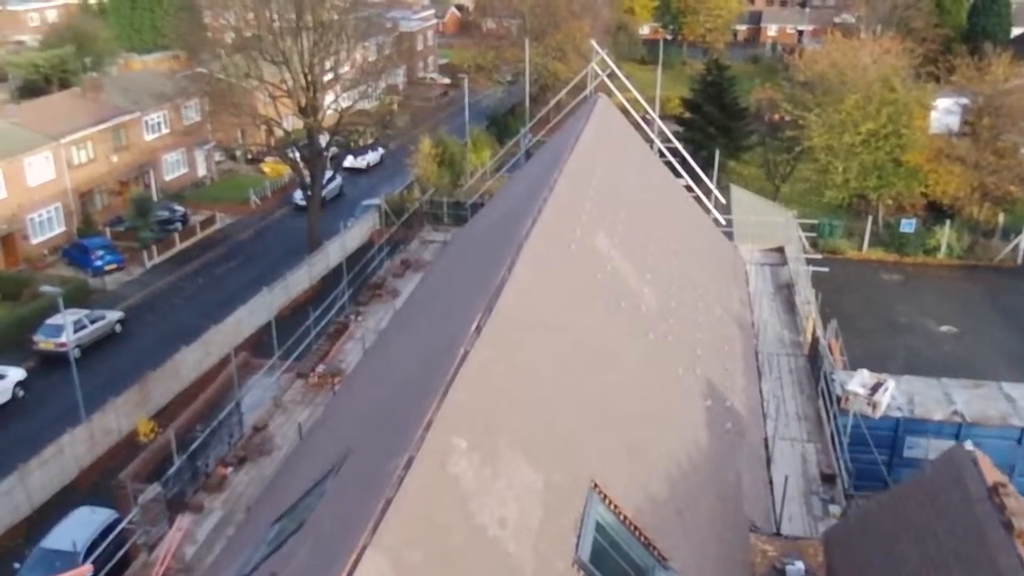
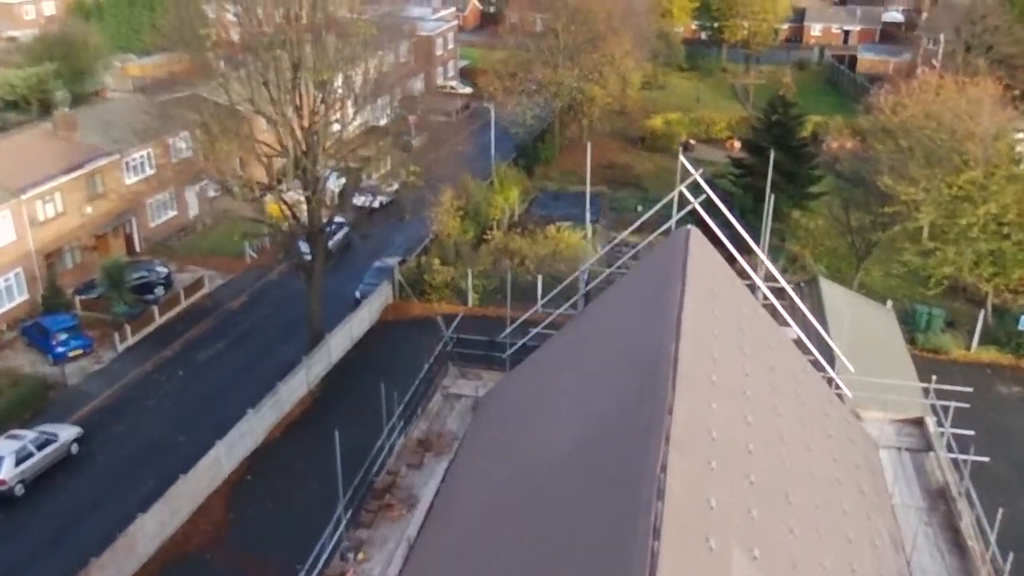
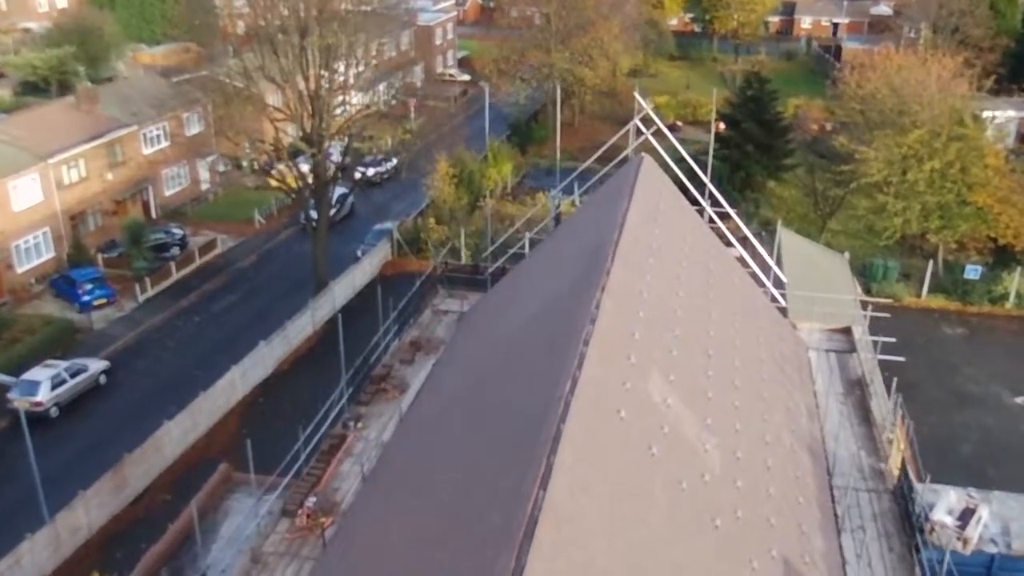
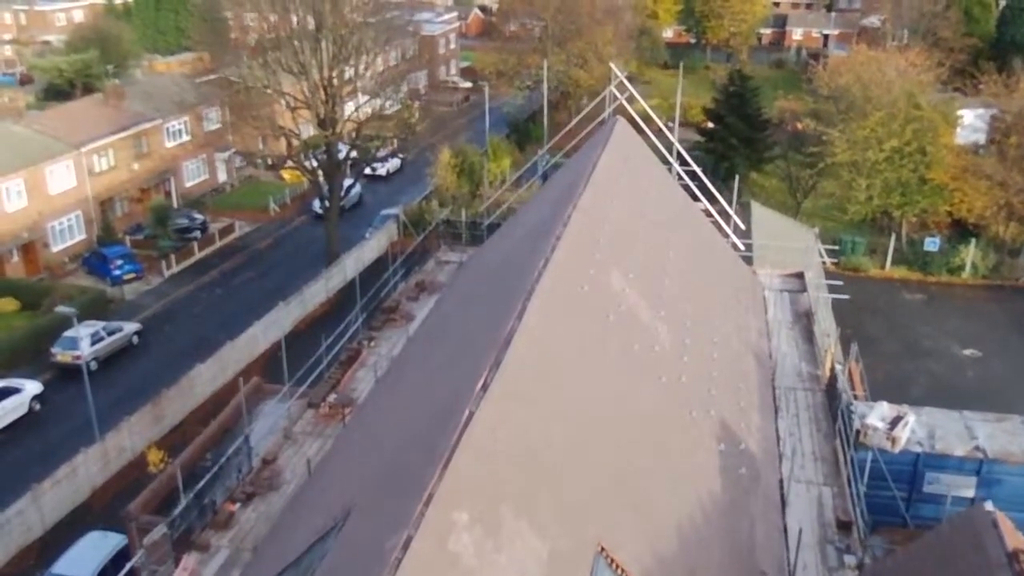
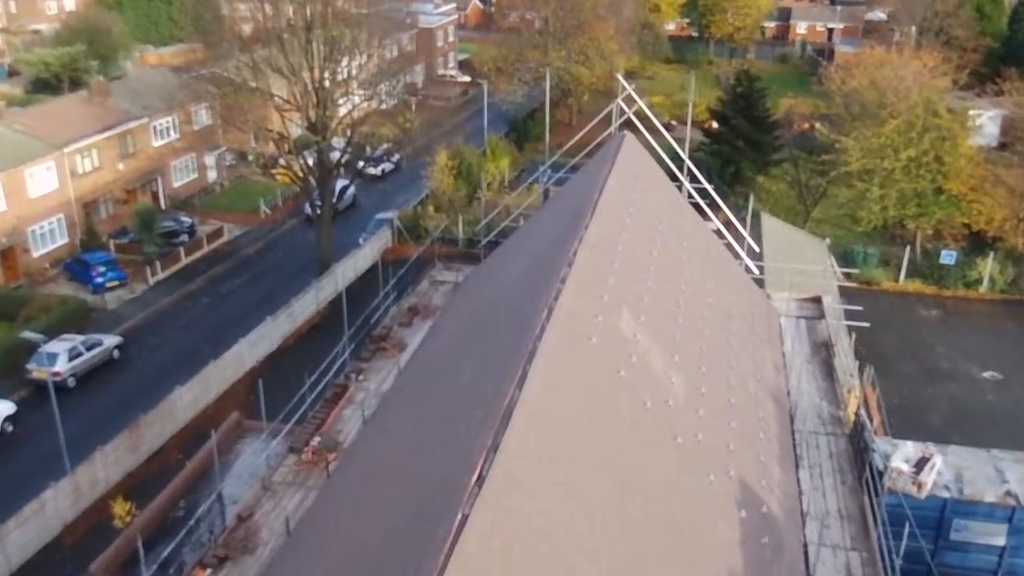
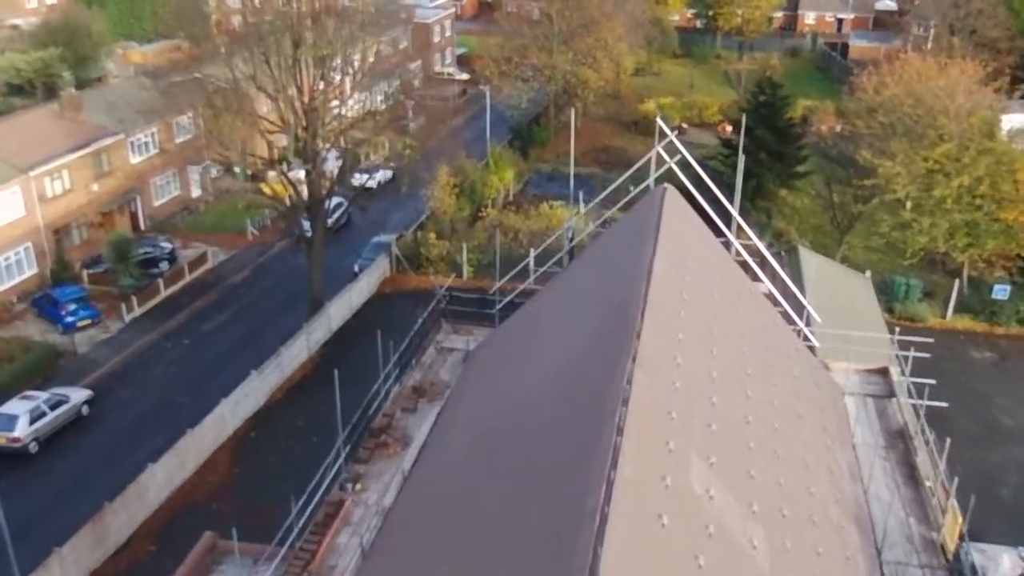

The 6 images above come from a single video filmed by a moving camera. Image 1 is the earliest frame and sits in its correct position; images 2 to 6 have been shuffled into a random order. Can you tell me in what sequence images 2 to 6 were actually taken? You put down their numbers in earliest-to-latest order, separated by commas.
4, 5, 3, 6, 2
